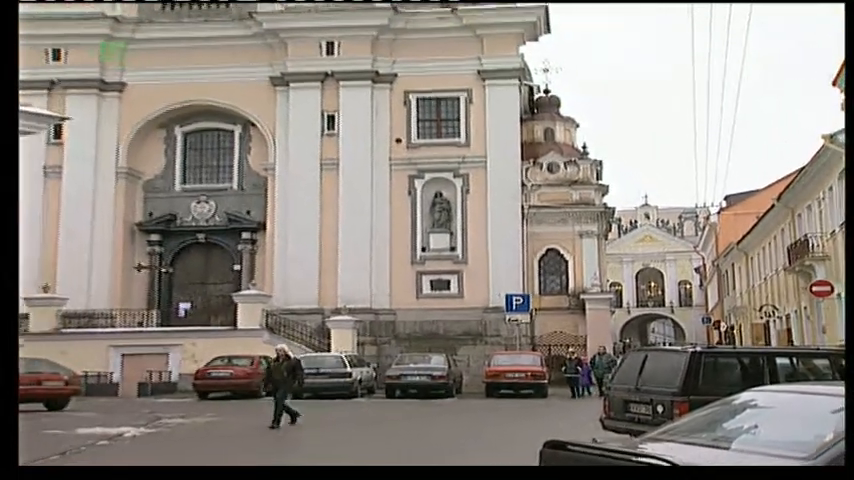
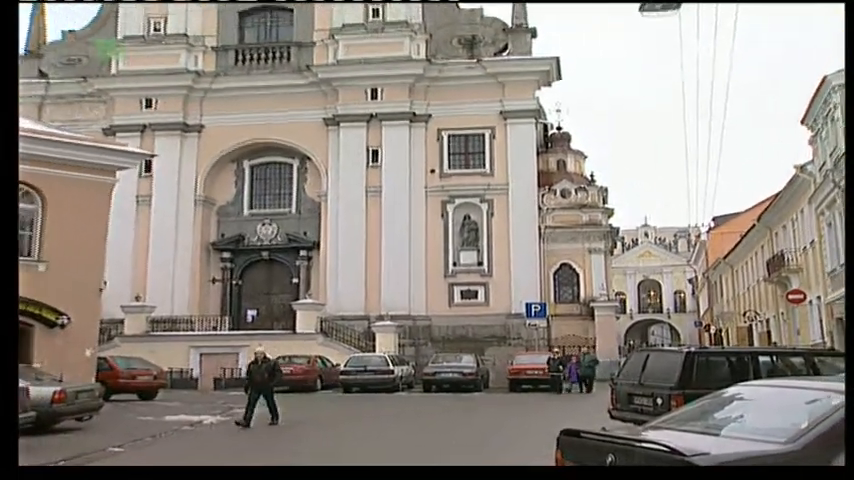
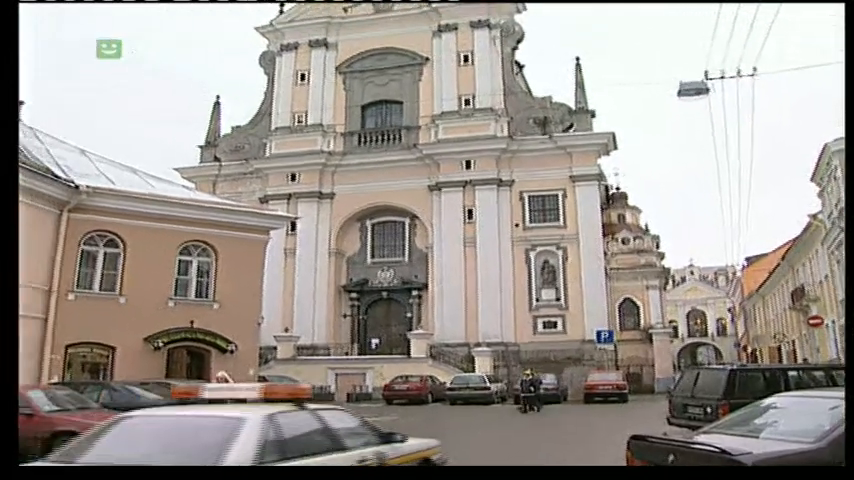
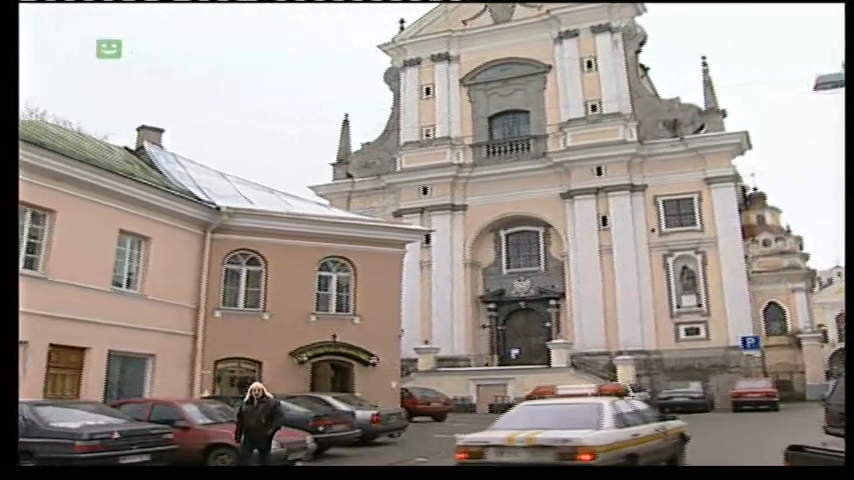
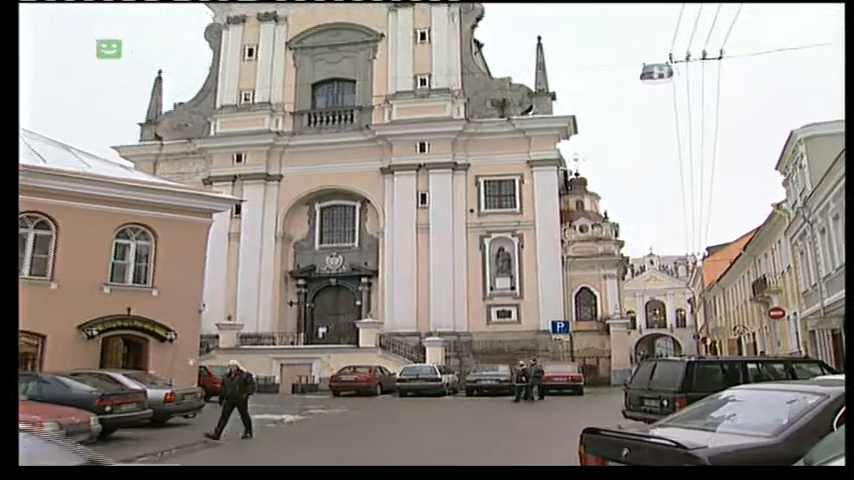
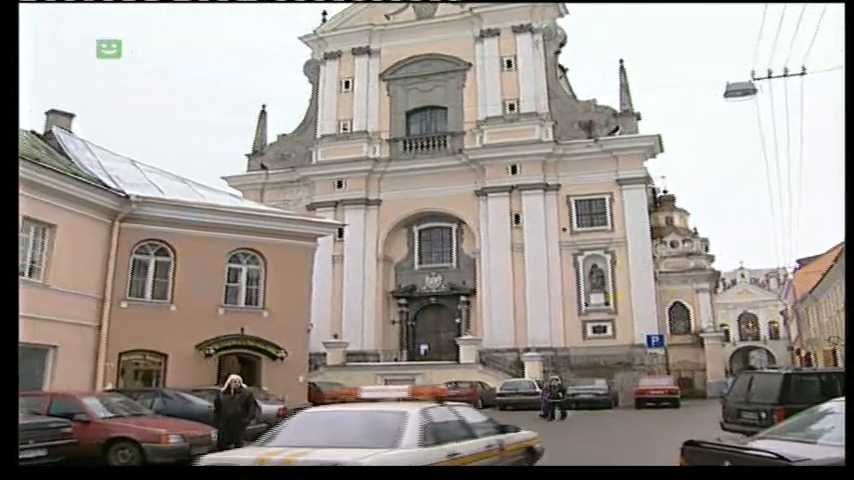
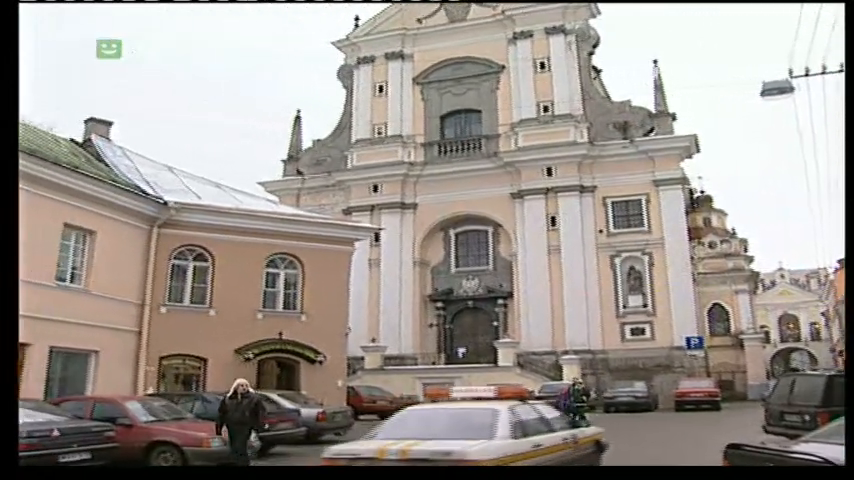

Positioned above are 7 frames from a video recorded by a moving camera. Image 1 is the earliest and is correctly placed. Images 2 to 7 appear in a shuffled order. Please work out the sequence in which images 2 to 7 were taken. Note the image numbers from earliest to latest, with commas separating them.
2, 5, 3, 6, 7, 4
